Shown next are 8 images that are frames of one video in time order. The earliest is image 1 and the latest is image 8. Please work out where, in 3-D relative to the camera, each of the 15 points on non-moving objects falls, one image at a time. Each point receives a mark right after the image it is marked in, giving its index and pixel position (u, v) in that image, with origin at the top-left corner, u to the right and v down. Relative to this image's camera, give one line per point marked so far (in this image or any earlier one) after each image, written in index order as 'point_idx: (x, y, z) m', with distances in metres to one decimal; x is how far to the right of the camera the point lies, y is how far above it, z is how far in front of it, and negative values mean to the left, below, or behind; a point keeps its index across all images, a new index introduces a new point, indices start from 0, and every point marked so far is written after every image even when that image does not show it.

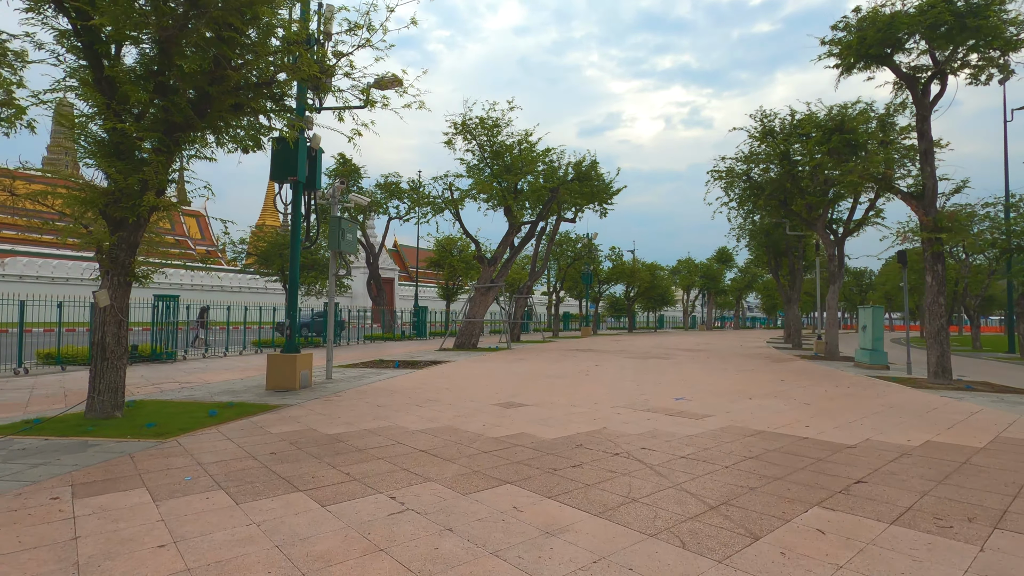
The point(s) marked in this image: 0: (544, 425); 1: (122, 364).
0: (+0.4, -1.8, +7.0) m
1: (-5.6, -1.1, +7.7) m
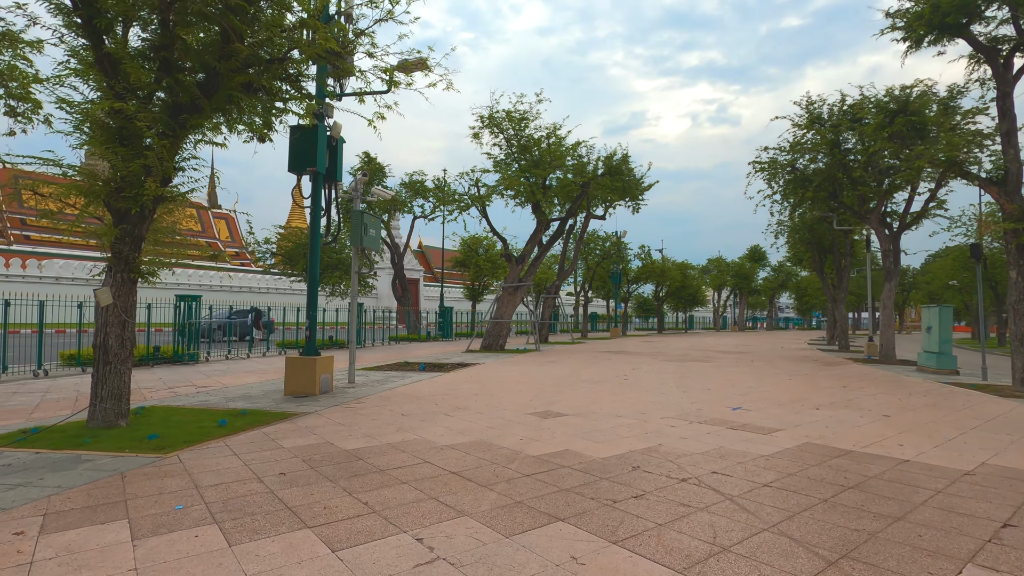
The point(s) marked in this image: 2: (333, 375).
0: (+0.9, -1.8, +6.1) m
1: (-5.1, -1.1, +7.1) m
2: (-3.4, -1.7, +10.4) m
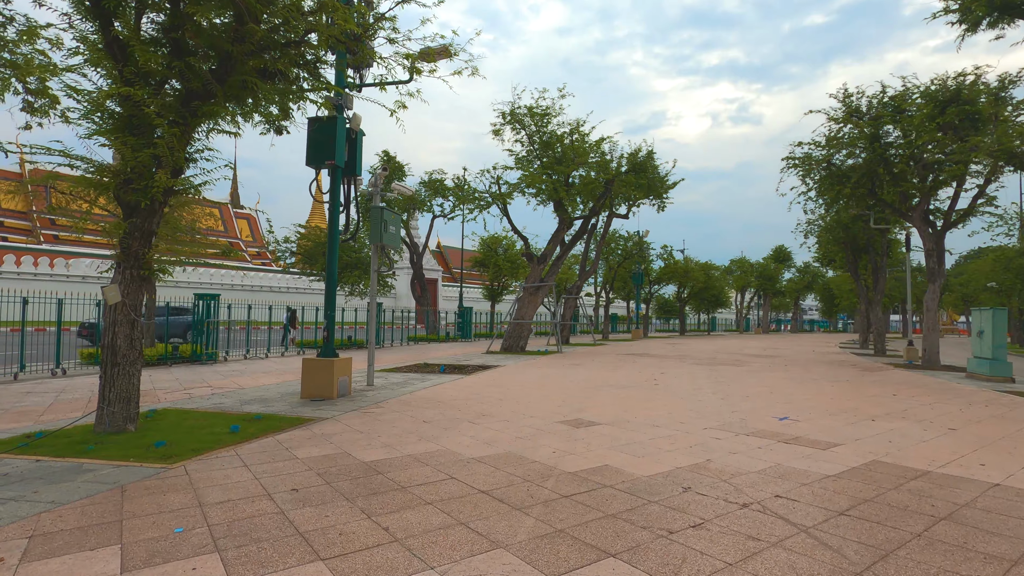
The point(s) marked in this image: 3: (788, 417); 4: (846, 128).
0: (+1.2, -1.7, +5.6) m
1: (-4.7, -1.0, +6.7) m
2: (-3.0, -1.7, +9.9) m
3: (+4.0, -1.9, +7.9) m
4: (+11.1, +5.3, +18.0) m
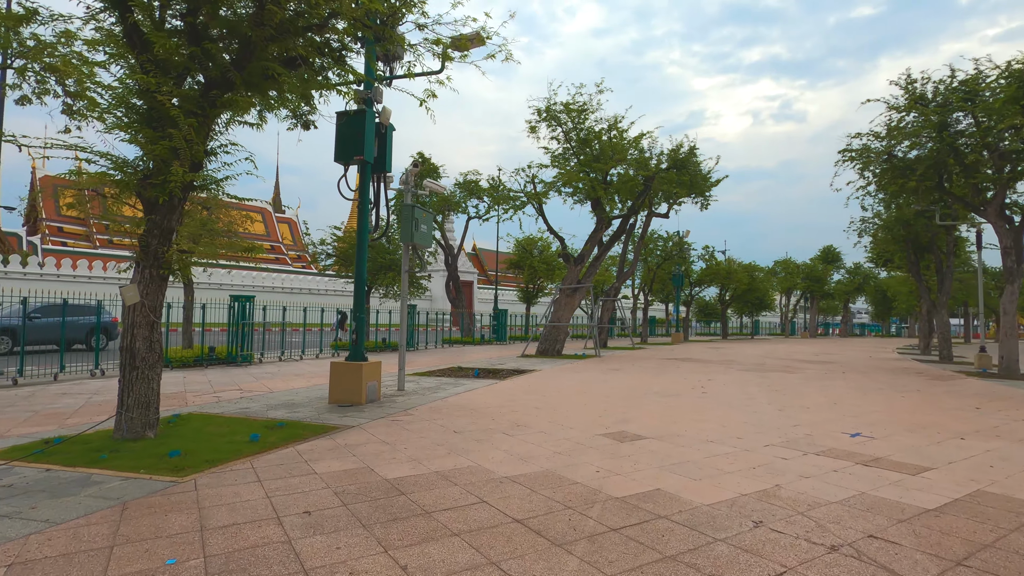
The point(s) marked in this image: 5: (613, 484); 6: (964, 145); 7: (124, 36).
0: (+1.6, -1.7, +4.9) m
1: (-4.3, -1.0, +6.5) m
2: (-2.3, -1.7, +9.5) m
3: (+4.5, -1.9, +7.0) m
4: (+12.3, +5.3, +16.7) m
5: (+0.9, -1.7, +4.7) m
6: (+13.1, +4.2, +15.6) m
7: (-4.5, +2.9, +6.3) m
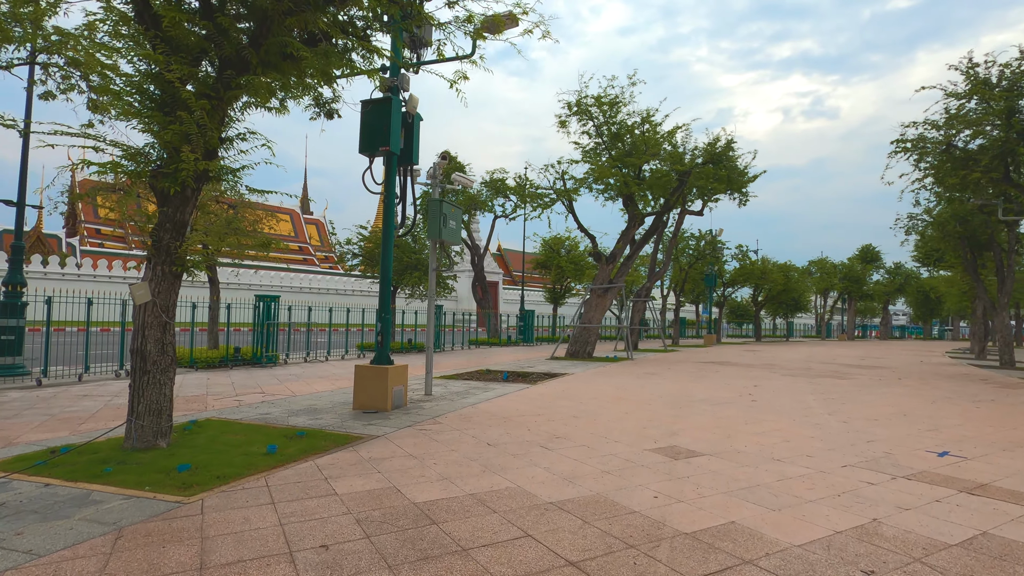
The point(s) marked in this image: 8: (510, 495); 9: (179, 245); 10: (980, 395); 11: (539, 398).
0: (+2.0, -1.7, +4.2) m
1: (-3.8, -1.0, +6.0) m
2: (-1.7, -1.7, +9.0) m
3: (+5.0, -1.9, +6.2) m
4: (+13.2, +5.3, +15.5) m
5: (+1.2, -1.7, +4.0) m
6: (+14.0, +4.2, +14.4) m
7: (-4.1, +3.0, +5.9) m
8: (0.0, -1.7, +4.5) m
9: (-3.7, +0.5, +5.9) m
10: (+9.7, -2.2, +11.1) m
11: (+0.5, -2.1, +10.1) m
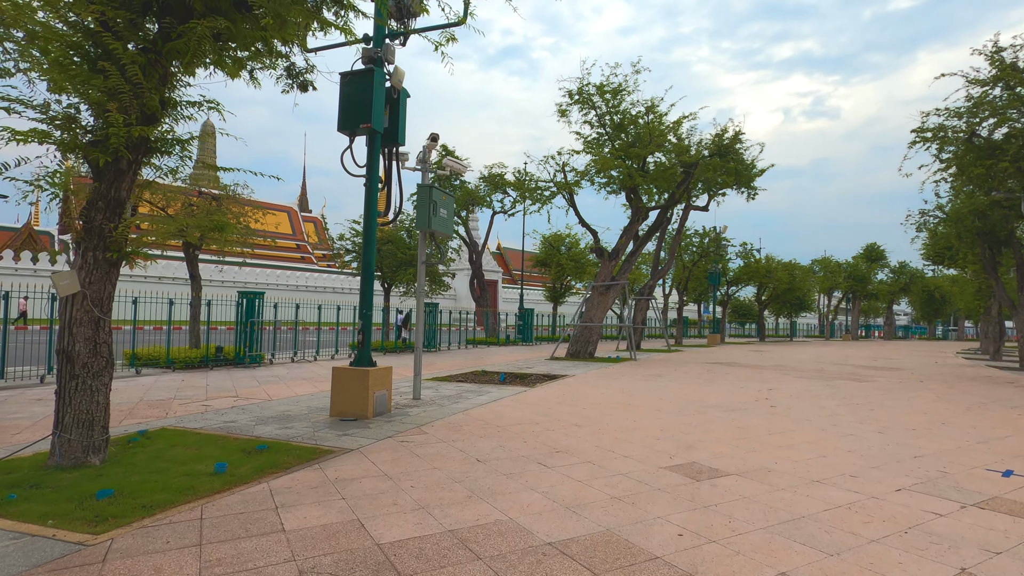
0: (+1.9, -1.6, +3.3) m
1: (-3.9, -0.9, +5.1) m
2: (-1.8, -1.6, +8.1) m
3: (+4.9, -1.8, +5.3) m
4: (+13.1, +5.4, +14.6) m
5: (+1.2, -1.6, +3.2) m
6: (+13.9, +4.2, +13.5) m
7: (-4.2, +3.1, +5.0) m
8: (-0.1, -1.6, +3.6) m
9: (-3.7, +0.6, +5.1) m
10: (+9.6, -2.1, +10.3) m
11: (+0.4, -2.0, +9.2) m
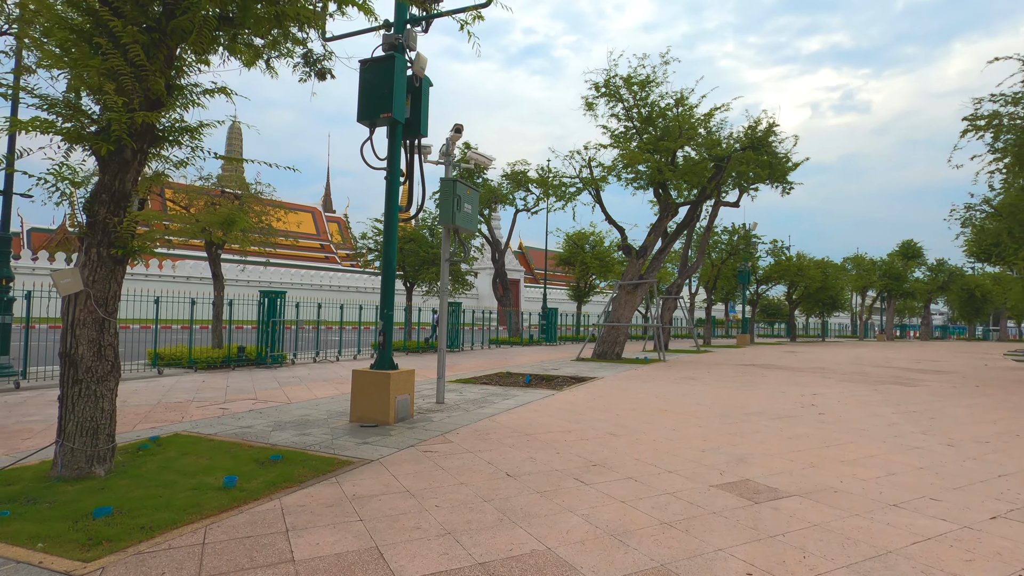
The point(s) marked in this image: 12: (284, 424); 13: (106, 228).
0: (+2.1, -1.6, +2.7) m
1: (-3.6, -0.9, +4.8) m
2: (-1.4, -1.5, +7.7) m
3: (+5.2, -1.8, +4.6) m
4: (+13.8, +5.4, +13.5) m
5: (+1.4, -1.6, +2.6) m
6: (+14.5, +4.3, +12.4) m
7: (-3.9, +3.1, +4.7) m
8: (+0.1, -1.6, +3.1) m
9: (-3.4, +0.6, +4.7) m
10: (+10.1, -2.1, +9.4) m
11: (+0.9, -2.0, +8.7) m
12: (-3.0, -1.8, +7.2) m
13: (-3.6, +0.5, +4.7) m
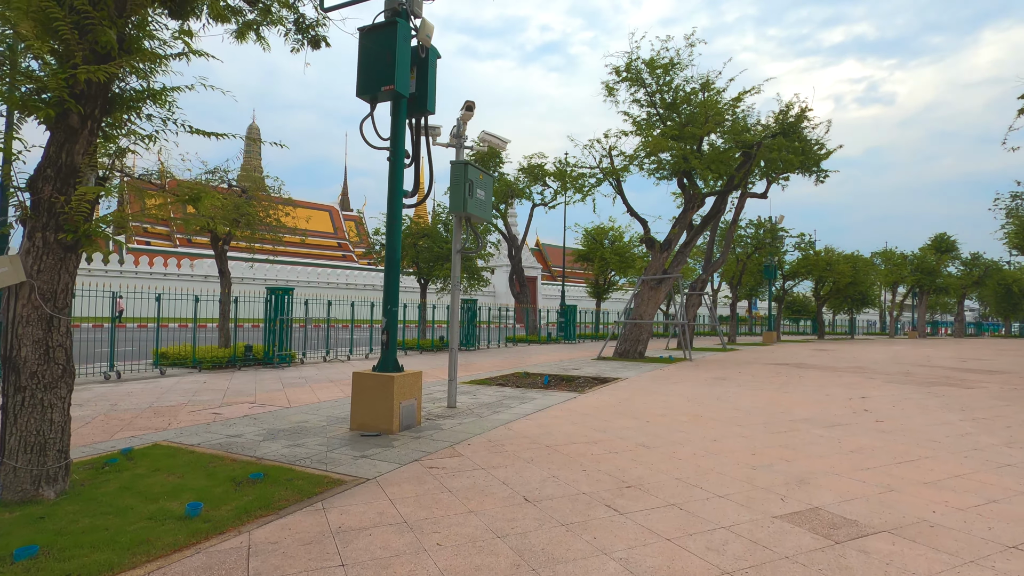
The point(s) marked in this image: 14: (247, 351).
0: (+2.2, -1.5, +1.9) m
1: (-3.5, -0.8, +4.1) m
2: (-1.2, -1.5, +6.9) m
3: (+5.4, -1.7, +3.7) m
4: (+14.2, +5.6, +12.3) m
5: (+1.5, -1.5, +1.8) m
6: (+14.9, +4.5, +11.2) m
7: (-3.8, +3.1, +4.0) m
8: (+0.2, -1.5, +2.3) m
9: (-3.3, +0.6, +4.0) m
10: (+10.4, -2.0, +8.3) m
11: (+1.2, -1.9, +7.9) m
12: (-2.8, -1.7, +6.4) m
13: (-3.4, +0.6, +4.0) m
14: (-6.9, -1.6, +13.9) m
